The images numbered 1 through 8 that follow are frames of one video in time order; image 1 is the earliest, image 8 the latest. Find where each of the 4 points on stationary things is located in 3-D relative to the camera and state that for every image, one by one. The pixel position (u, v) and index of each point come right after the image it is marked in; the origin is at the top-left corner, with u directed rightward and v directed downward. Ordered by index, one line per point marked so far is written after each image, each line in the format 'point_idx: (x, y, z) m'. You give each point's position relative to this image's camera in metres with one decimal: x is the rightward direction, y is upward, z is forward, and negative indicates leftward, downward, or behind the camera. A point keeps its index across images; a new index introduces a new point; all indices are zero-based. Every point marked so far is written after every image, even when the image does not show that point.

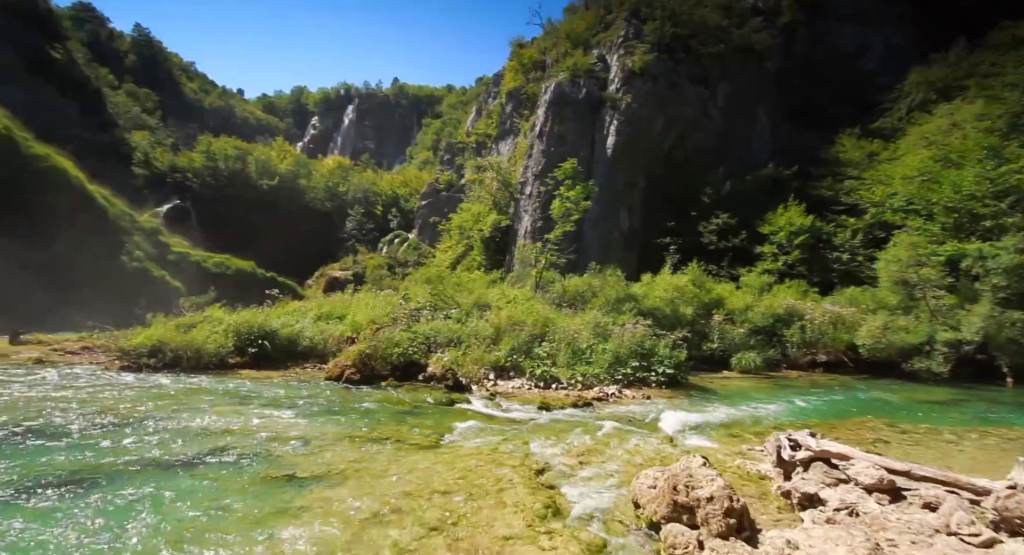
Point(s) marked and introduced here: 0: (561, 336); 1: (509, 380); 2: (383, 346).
0: (+1.1, -1.3, +14.8) m
1: (-0.1, -2.2, +13.8) m
2: (-3.2, -1.6, +14.7) m
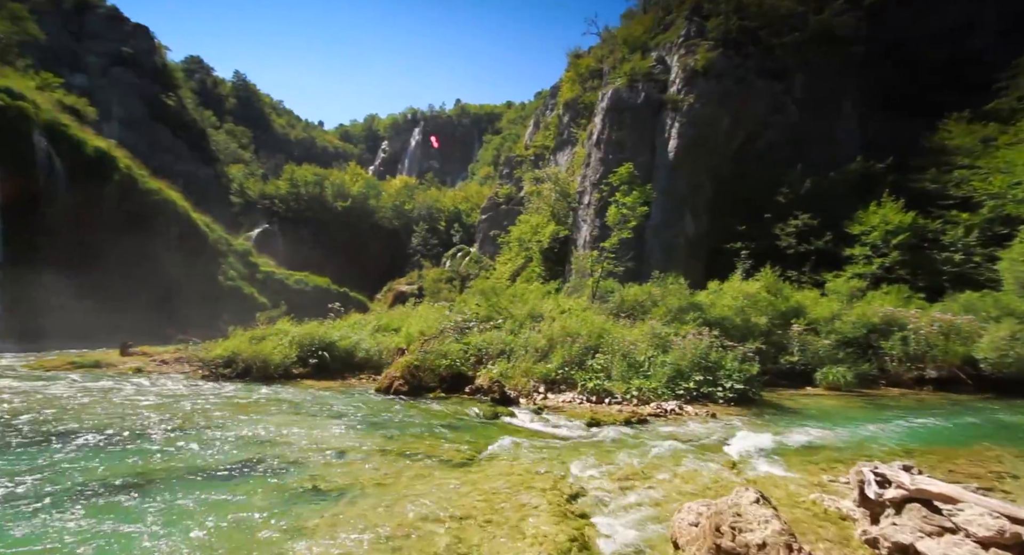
0: (+2.3, -1.5, +13.5) m
1: (+1.0, -2.4, +12.6) m
2: (-2.0, -1.8, +13.9) m
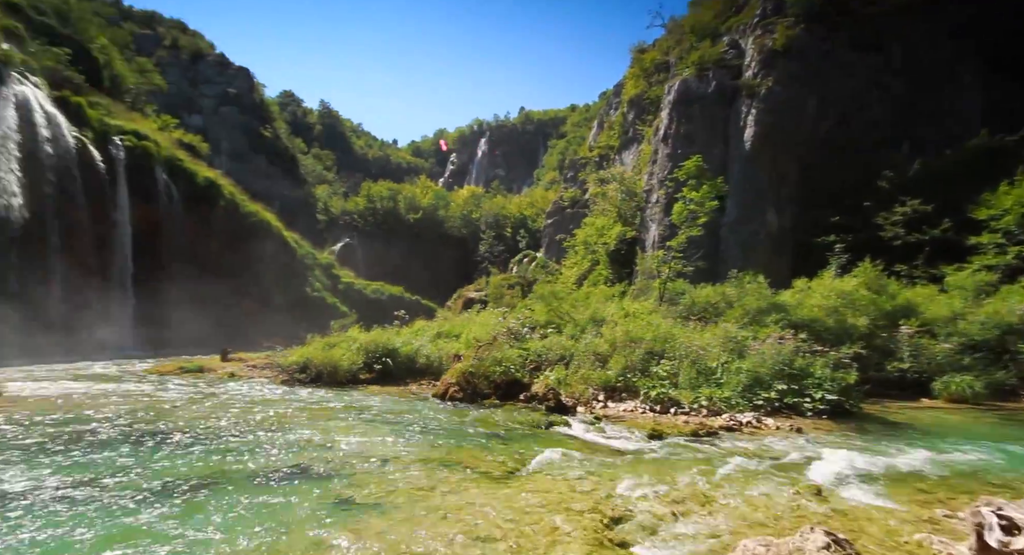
0: (+3.5, -1.5, +12.1) m
1: (+2.0, -2.4, +11.3) m
2: (-0.7, -1.8, +13.0) m
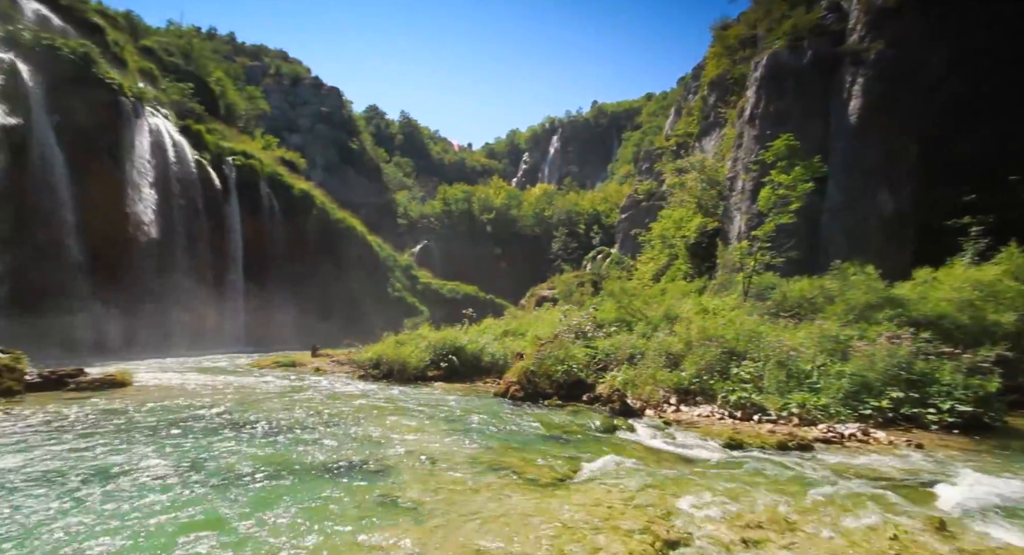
0: (+4.6, -1.3, +10.6) m
1: (+3.1, -2.2, +10.0) m
2: (+0.6, -1.6, +12.1) m
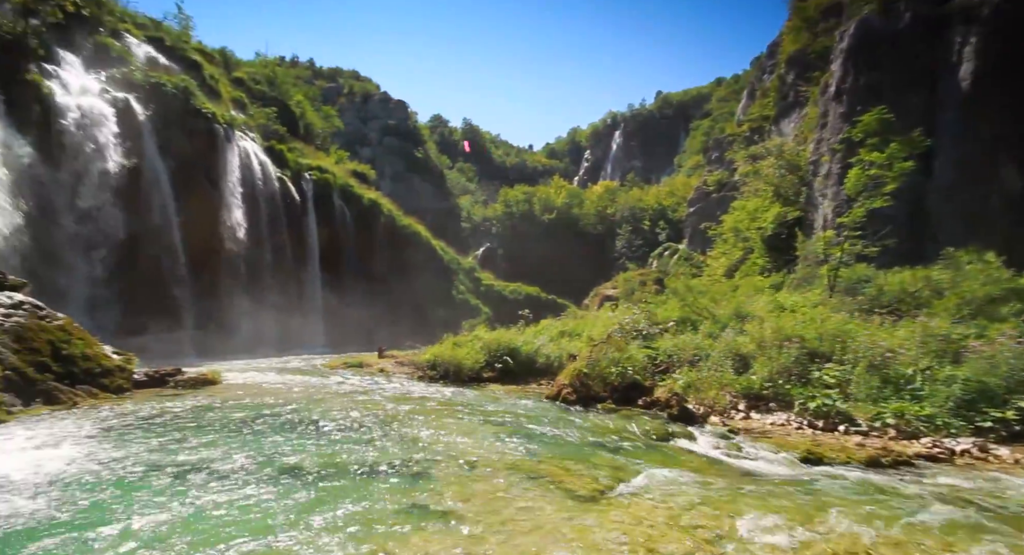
0: (+5.4, -1.2, +9.2) m
1: (+3.8, -2.1, +8.8) m
2: (+1.6, -1.5, +11.2) m
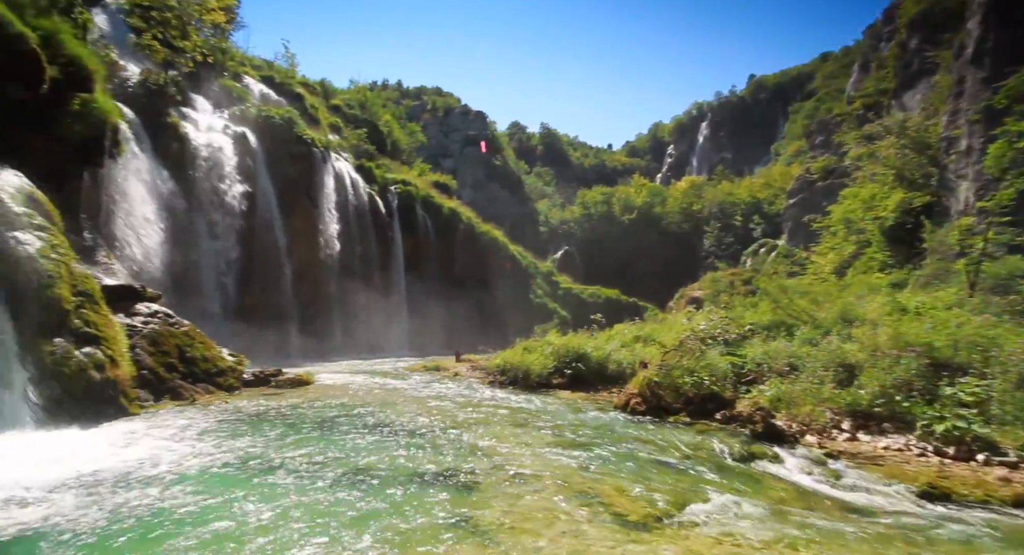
0: (+6.2, -1.2, +7.5) m
1: (+4.6, -2.0, +7.4) m
2: (+2.7, -1.5, +10.0) m
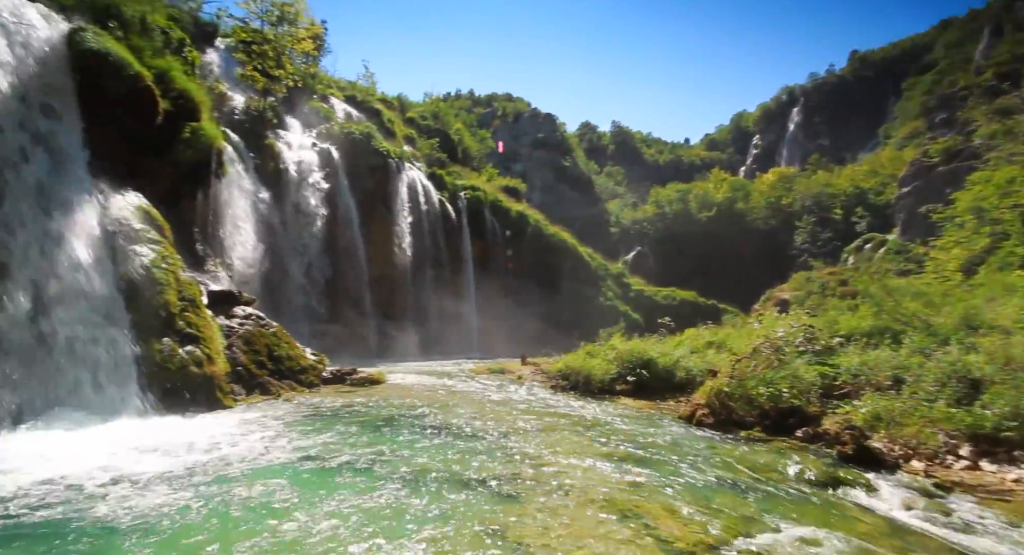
0: (+6.8, -1.1, +6.0) m
1: (+5.1, -2.0, +6.1) m
2: (+3.7, -1.5, +9.0) m
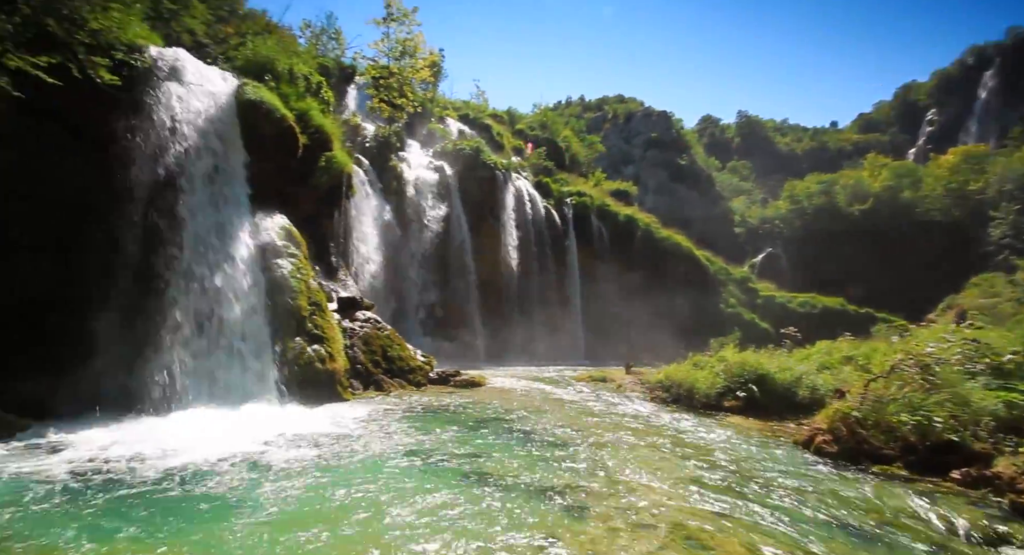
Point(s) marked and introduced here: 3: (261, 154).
0: (+6.9, -0.9, +3.4) m
1: (+5.3, -1.8, +3.9) m
2: (+4.8, -1.5, +7.1) m
3: (-6.0, +3.0, +14.4) m
